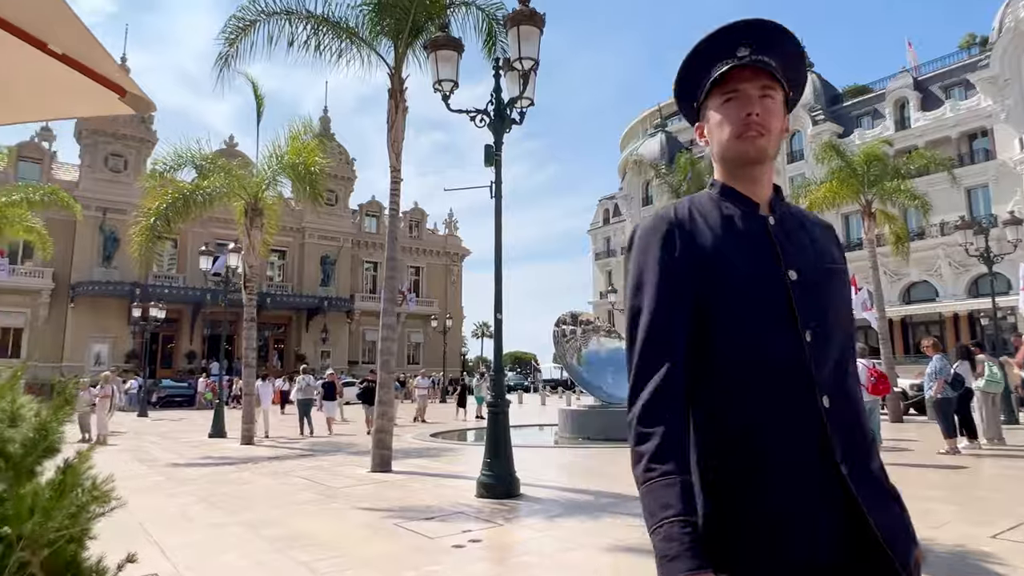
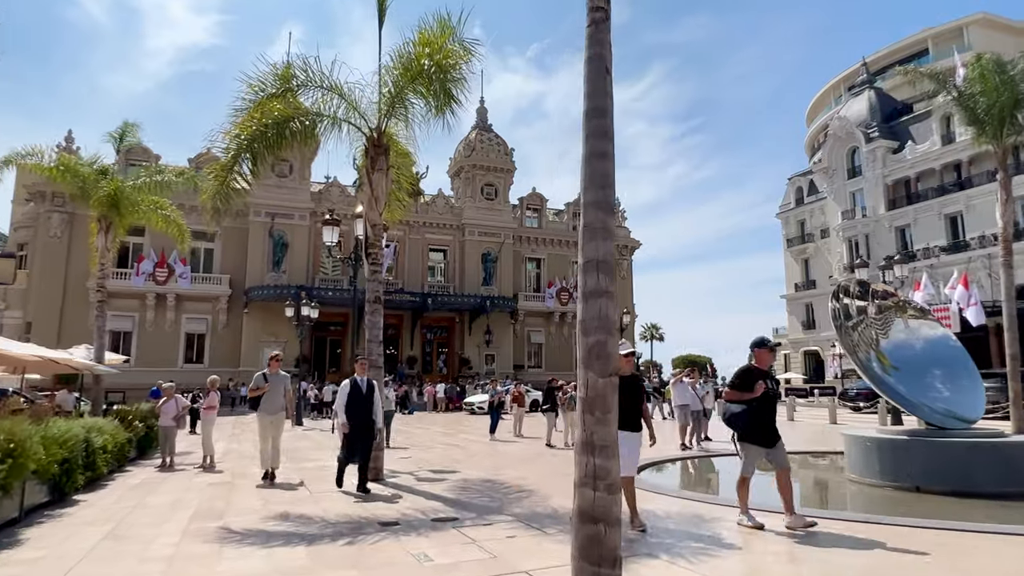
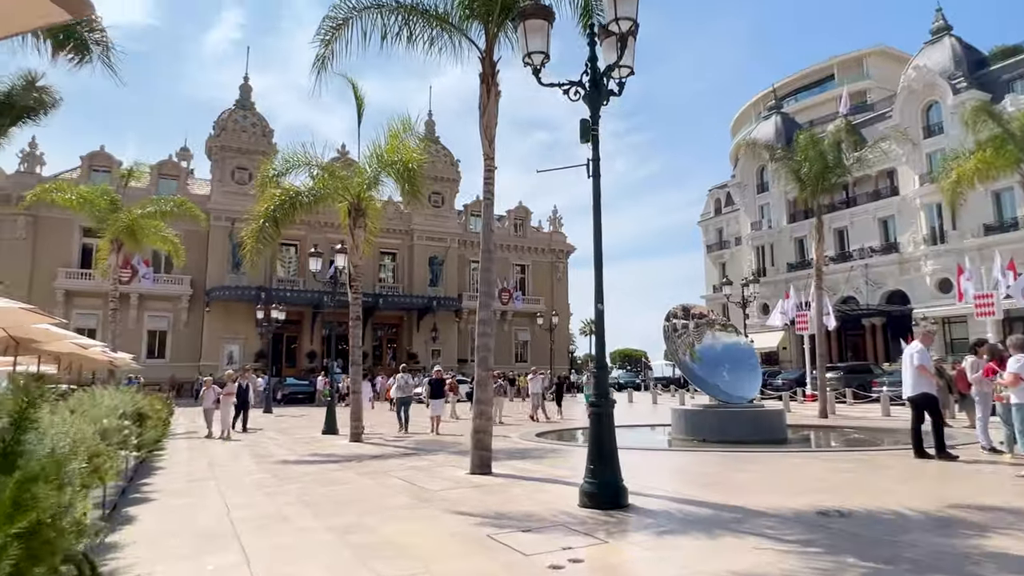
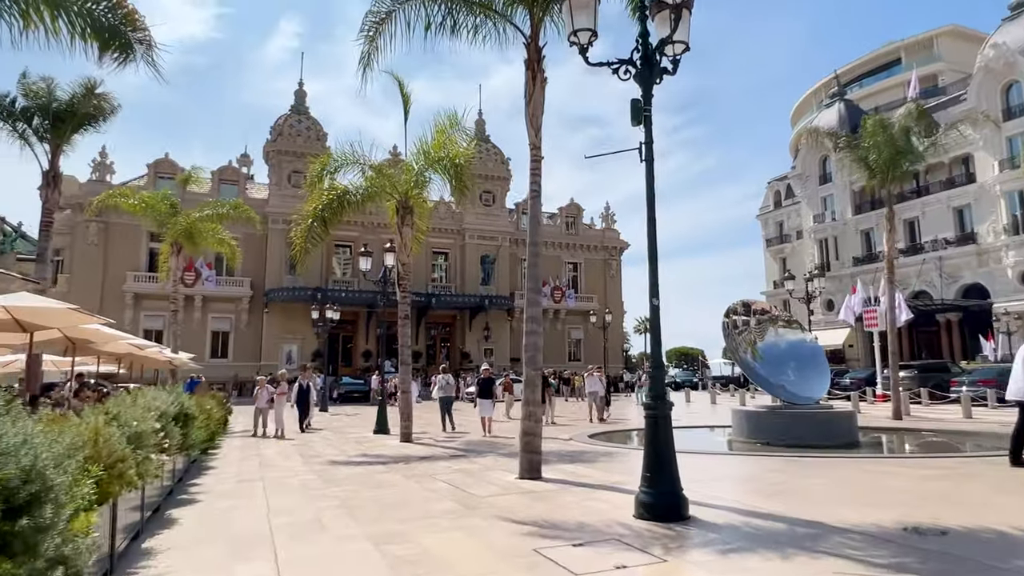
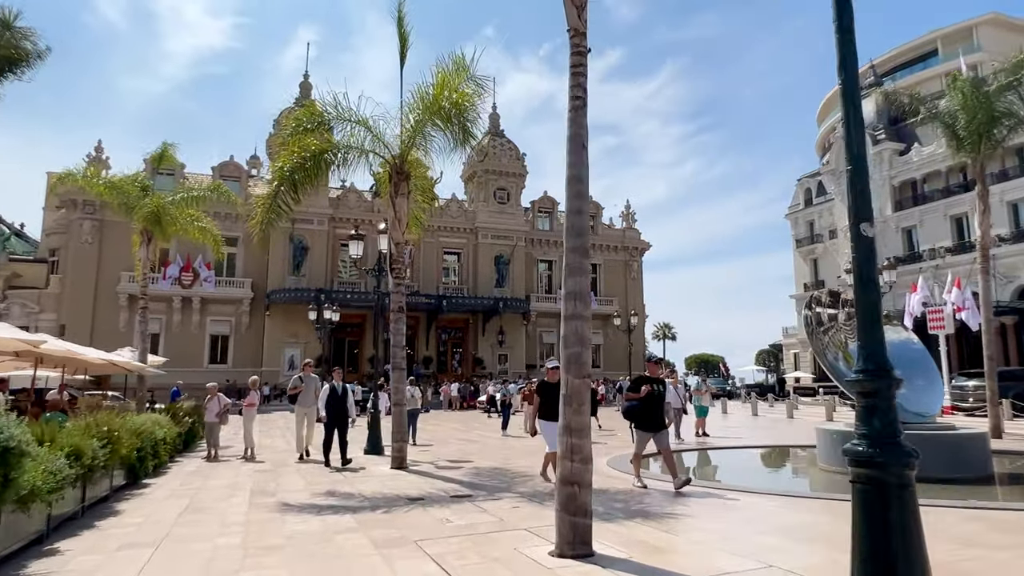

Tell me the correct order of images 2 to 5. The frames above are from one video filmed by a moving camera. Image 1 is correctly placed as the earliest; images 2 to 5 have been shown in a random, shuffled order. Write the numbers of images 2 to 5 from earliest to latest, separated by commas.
3, 4, 5, 2
